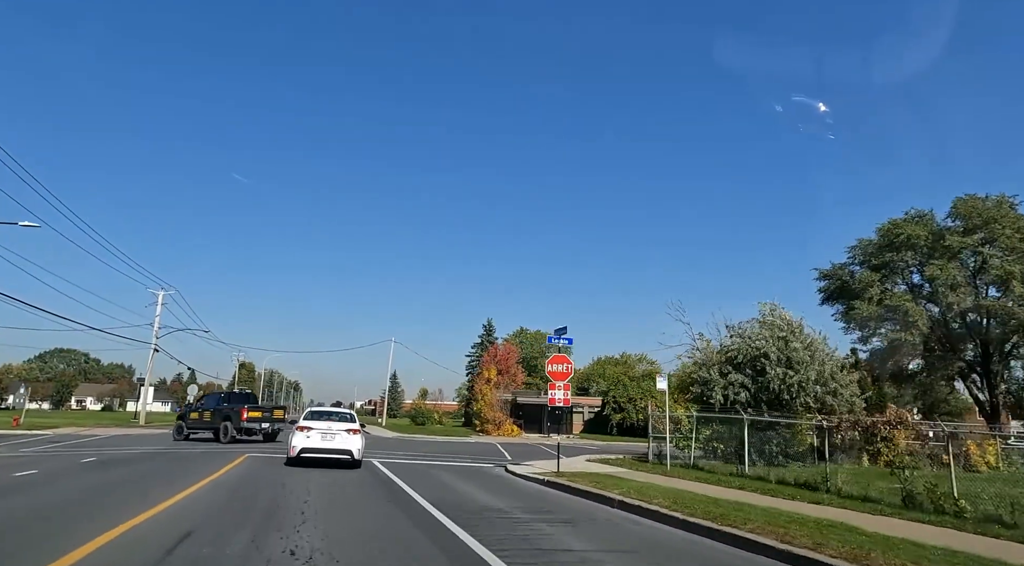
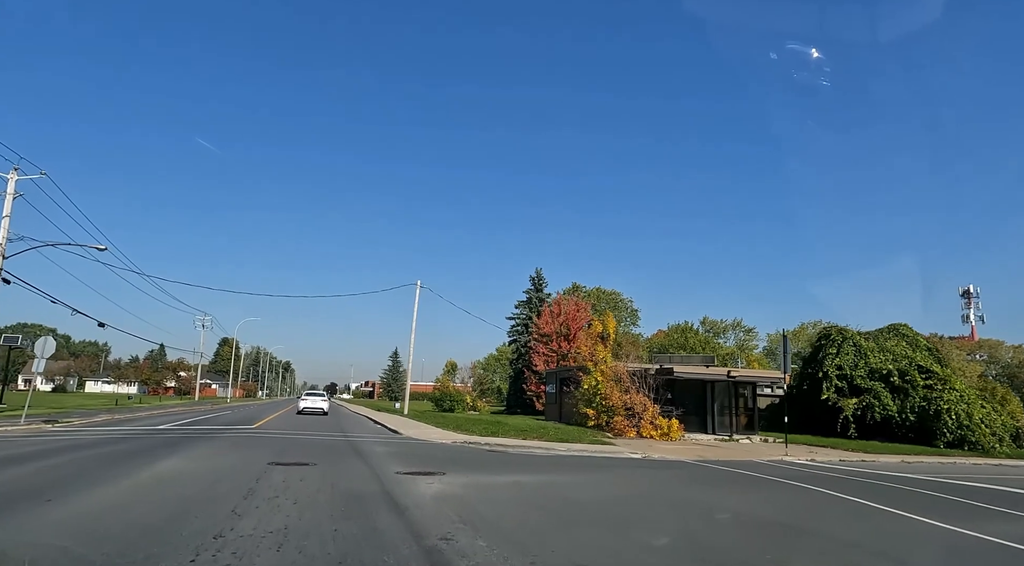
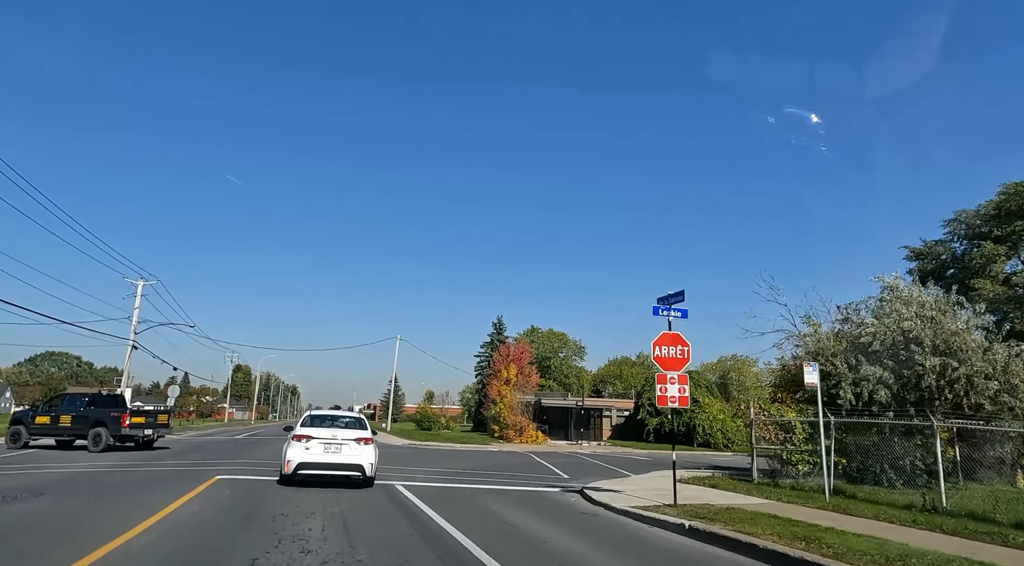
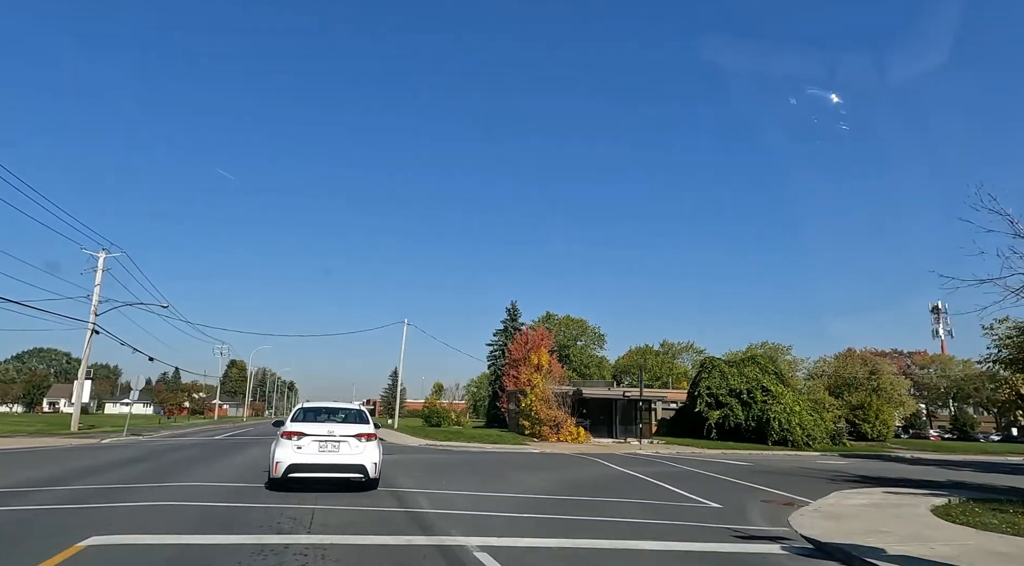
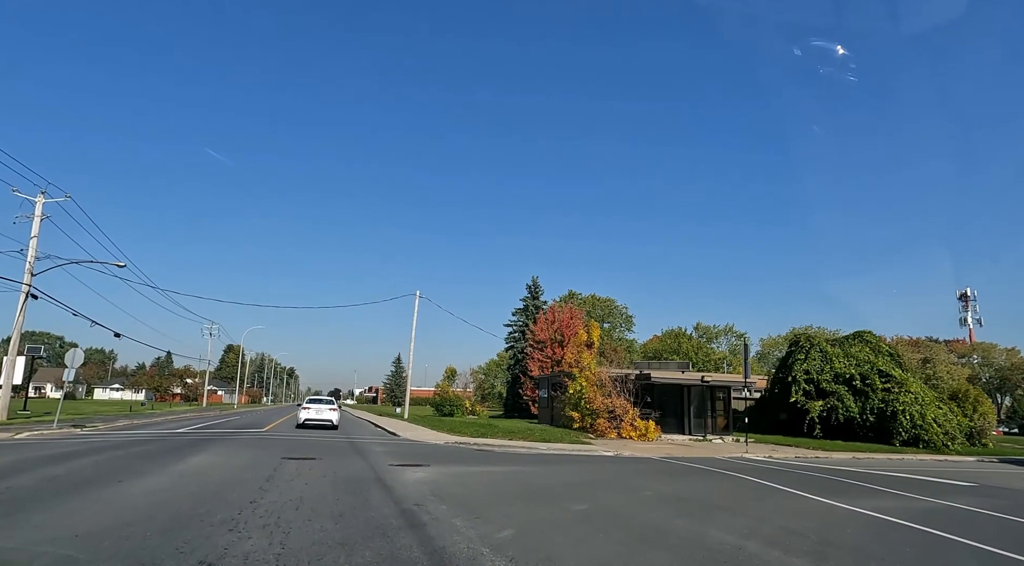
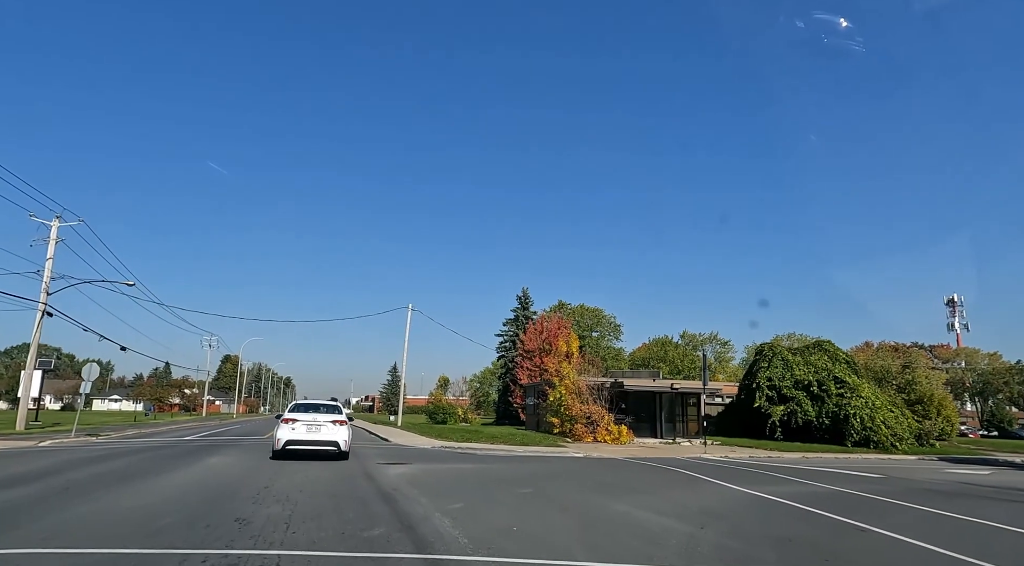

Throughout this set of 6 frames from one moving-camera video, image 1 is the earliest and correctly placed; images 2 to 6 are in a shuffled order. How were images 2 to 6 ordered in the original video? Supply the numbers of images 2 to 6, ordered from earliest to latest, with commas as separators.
3, 4, 6, 5, 2
